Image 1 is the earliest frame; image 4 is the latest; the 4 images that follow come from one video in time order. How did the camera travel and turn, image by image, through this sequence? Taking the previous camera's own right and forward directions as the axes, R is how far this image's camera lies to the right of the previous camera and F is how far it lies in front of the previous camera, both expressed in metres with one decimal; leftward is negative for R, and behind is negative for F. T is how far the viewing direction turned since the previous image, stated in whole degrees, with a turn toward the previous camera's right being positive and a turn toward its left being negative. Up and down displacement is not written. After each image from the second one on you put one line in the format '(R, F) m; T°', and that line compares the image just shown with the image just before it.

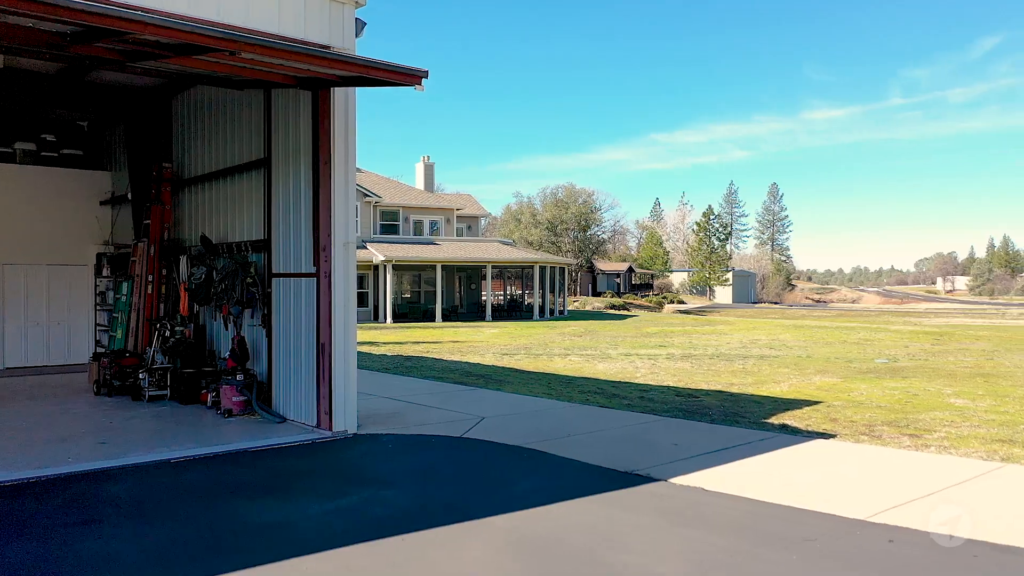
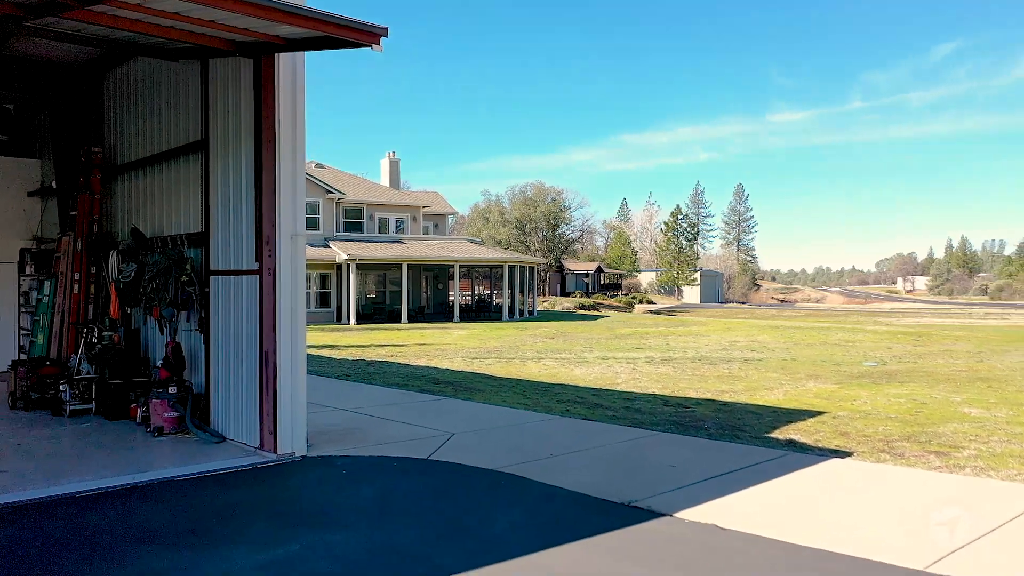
(-0.1, +0.9) m; +2°
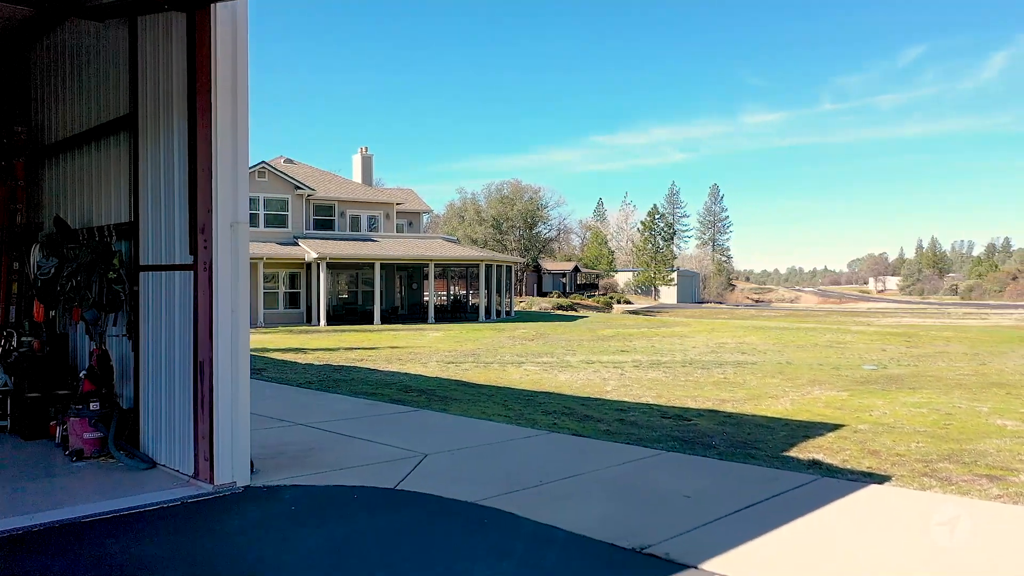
(0.0, +1.0) m; +2°
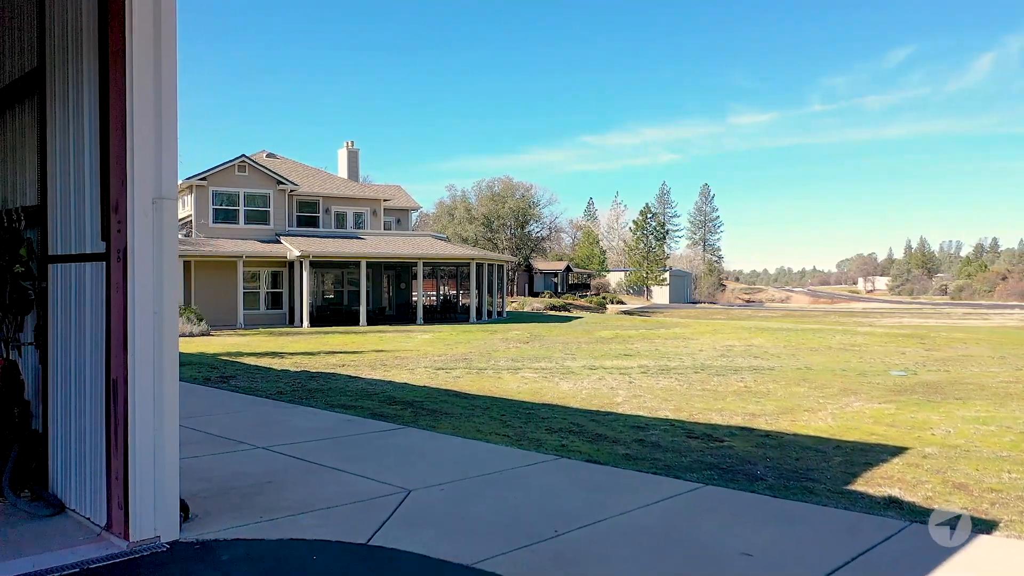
(-0.1, +1.2) m; +1°
